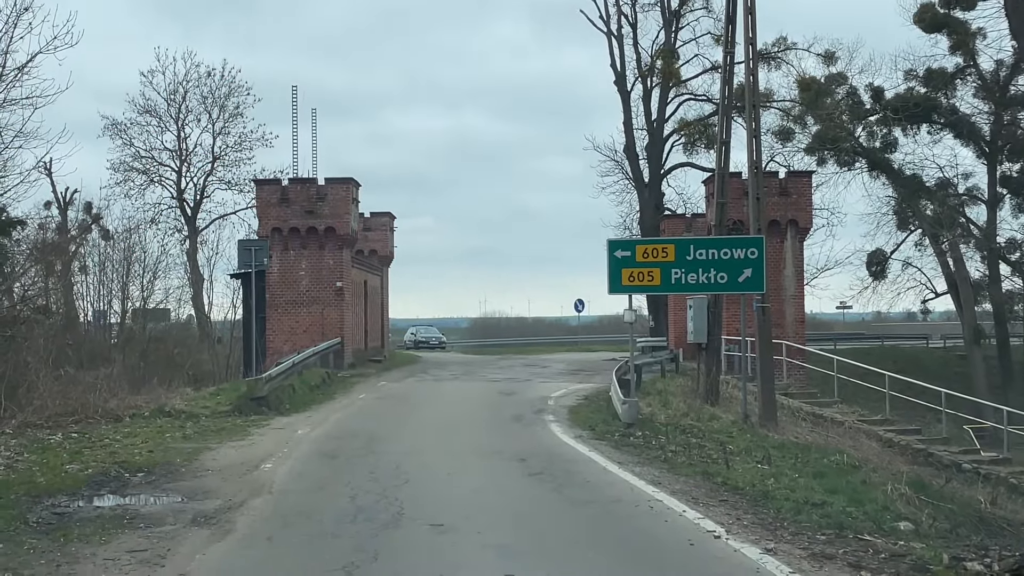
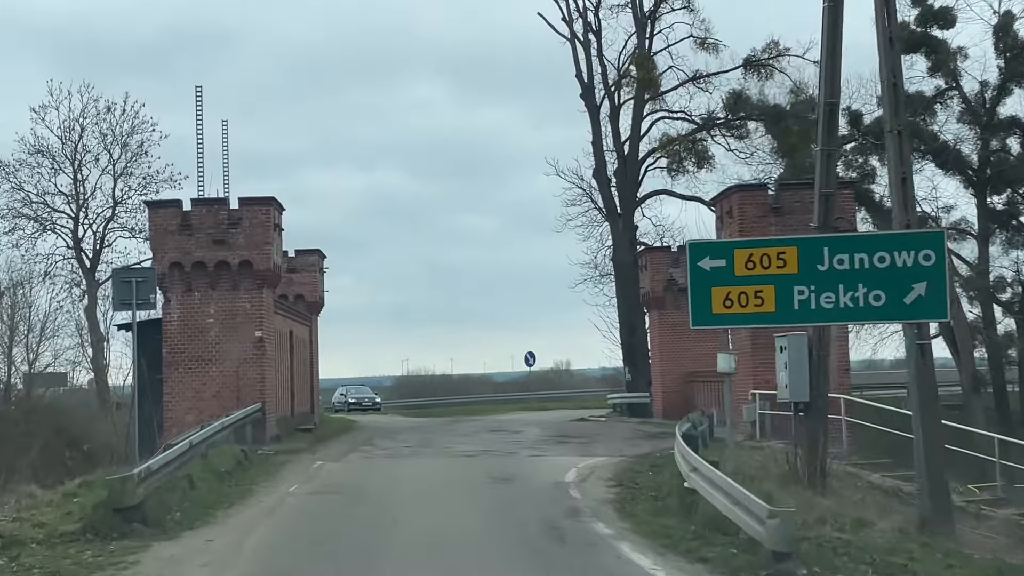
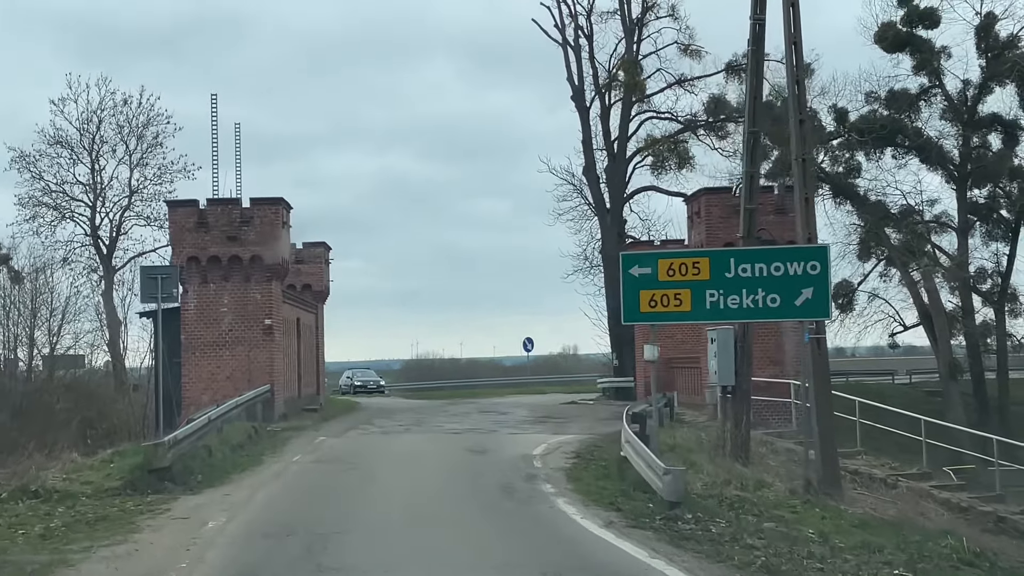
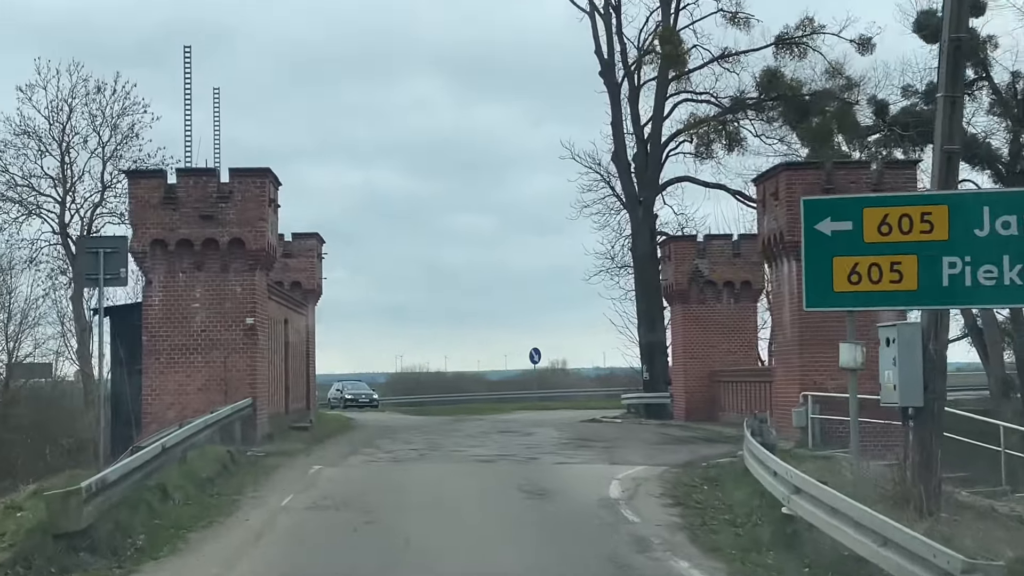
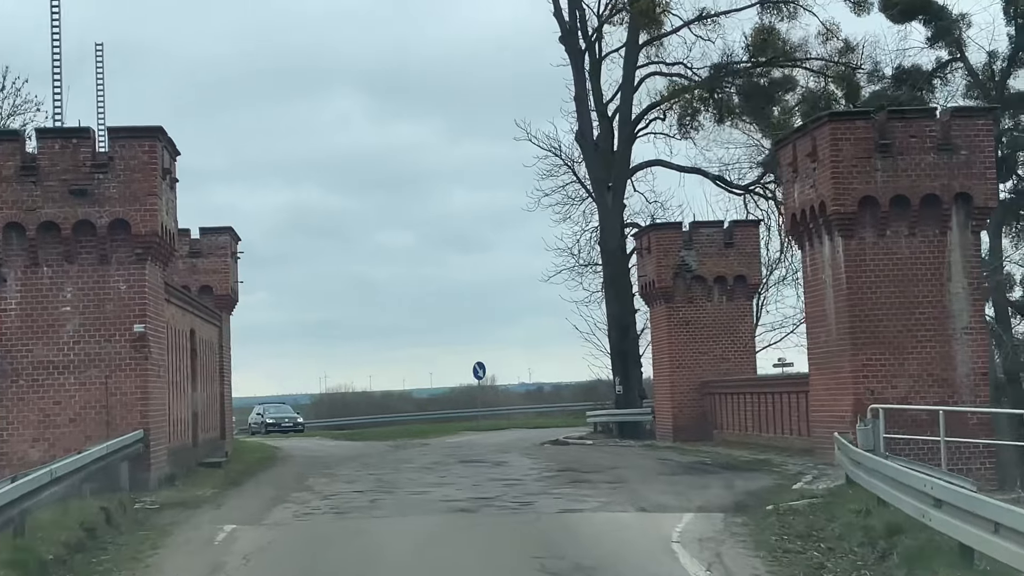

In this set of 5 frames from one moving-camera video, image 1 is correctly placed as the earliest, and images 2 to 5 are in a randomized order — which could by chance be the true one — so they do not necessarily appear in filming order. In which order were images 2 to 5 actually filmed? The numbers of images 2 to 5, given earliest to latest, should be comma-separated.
3, 2, 4, 5
